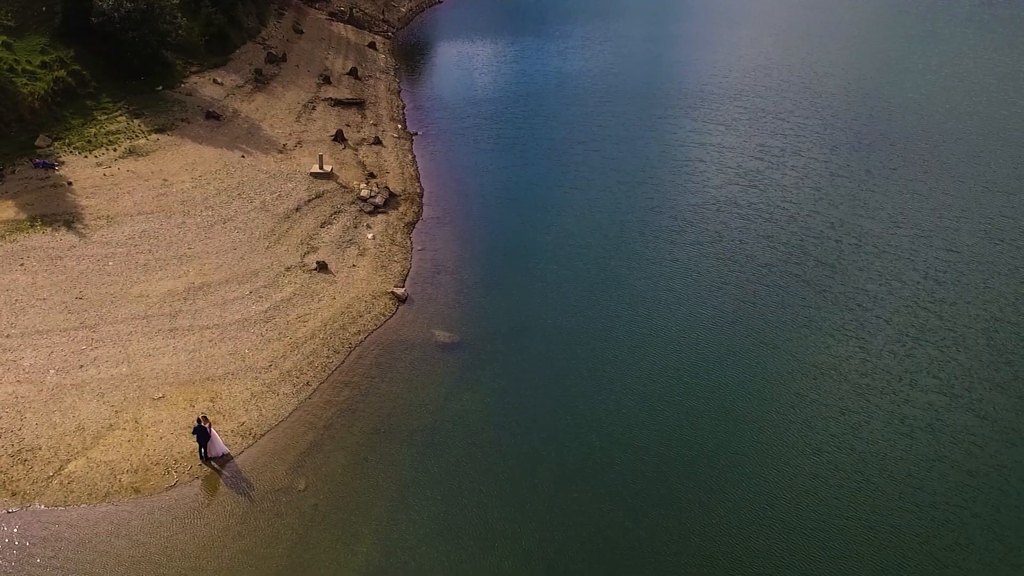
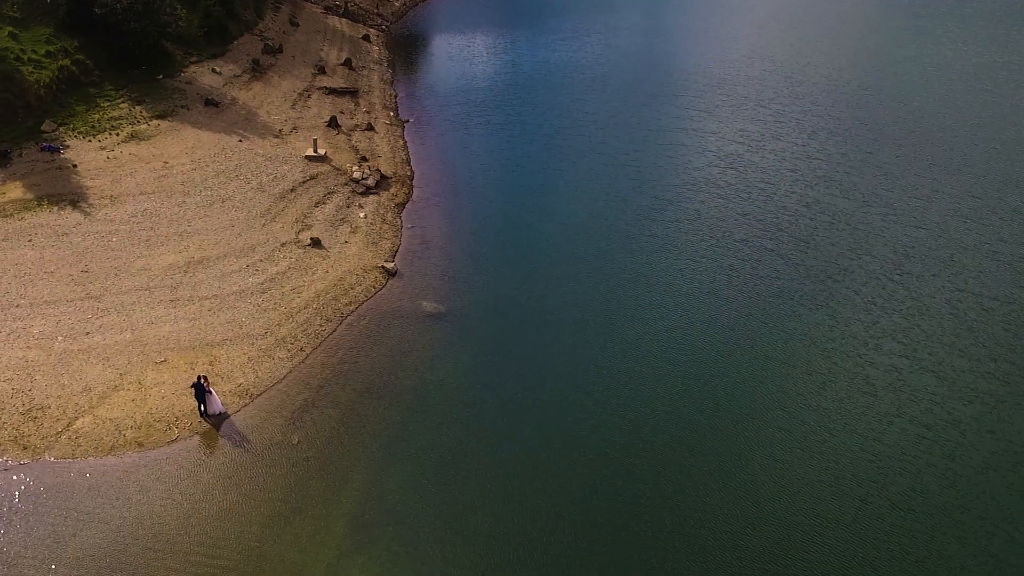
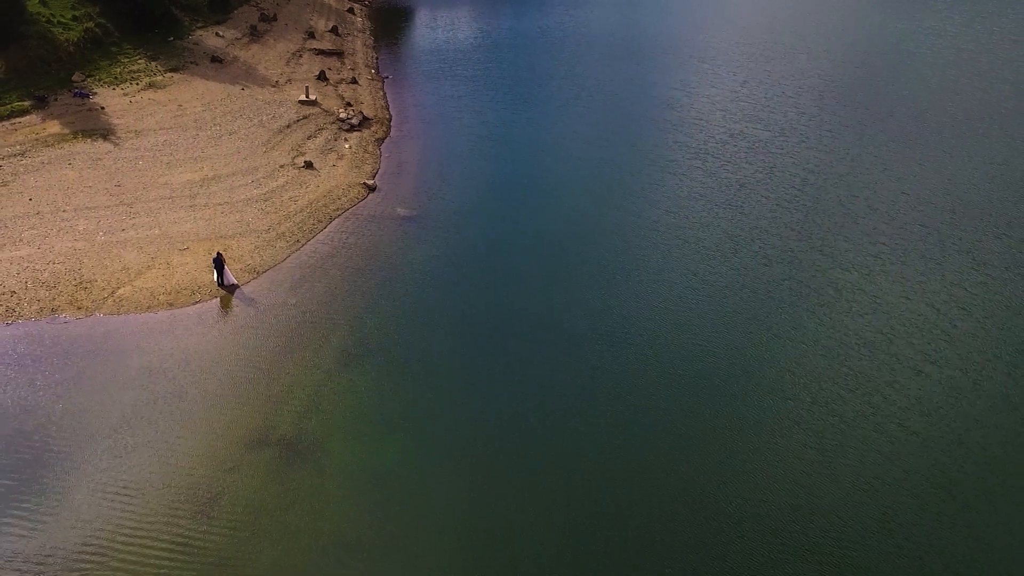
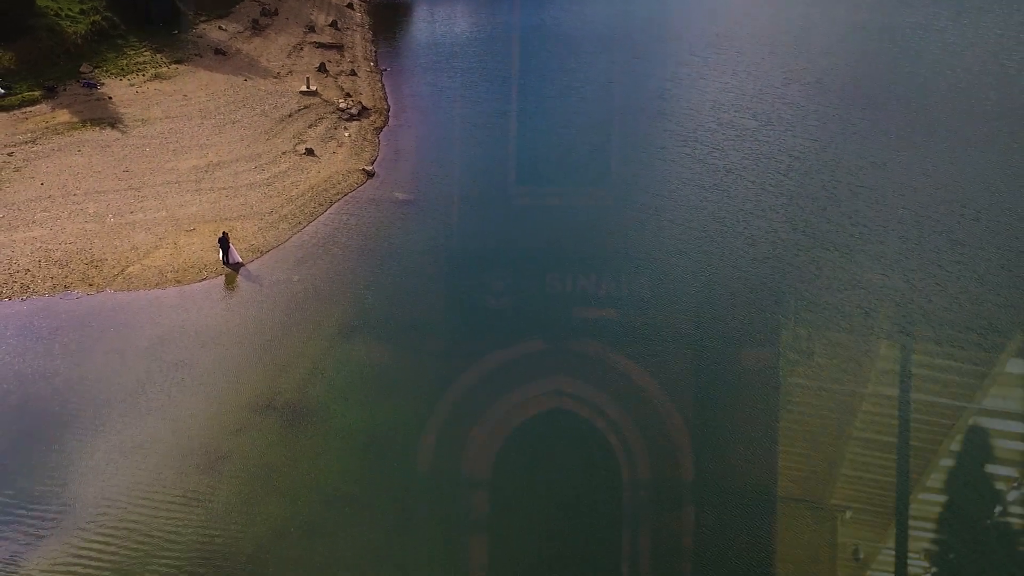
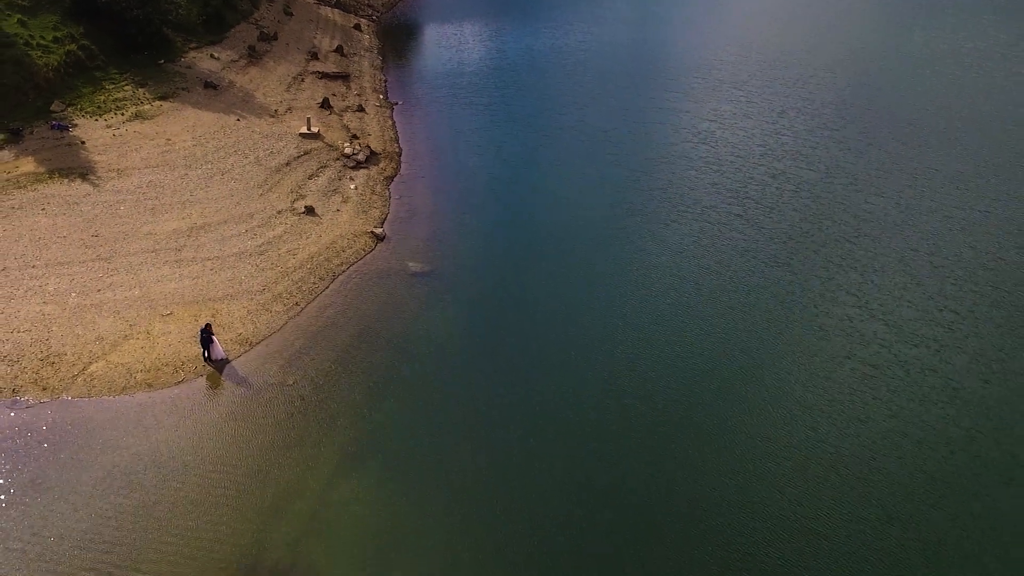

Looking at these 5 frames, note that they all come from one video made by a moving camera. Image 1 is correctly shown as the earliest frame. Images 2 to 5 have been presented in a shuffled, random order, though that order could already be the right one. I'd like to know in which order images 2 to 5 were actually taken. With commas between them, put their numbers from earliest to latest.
2, 5, 3, 4
